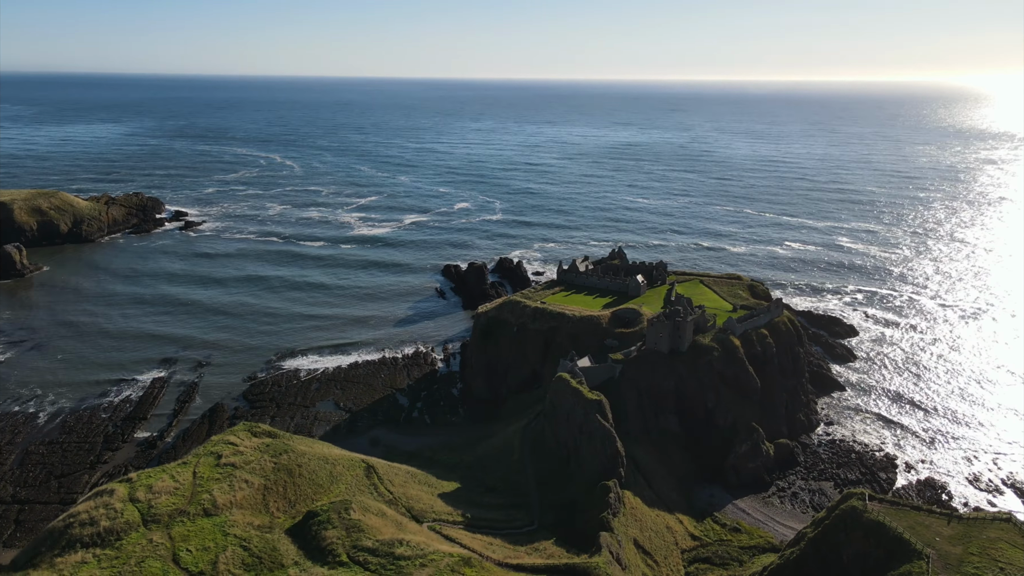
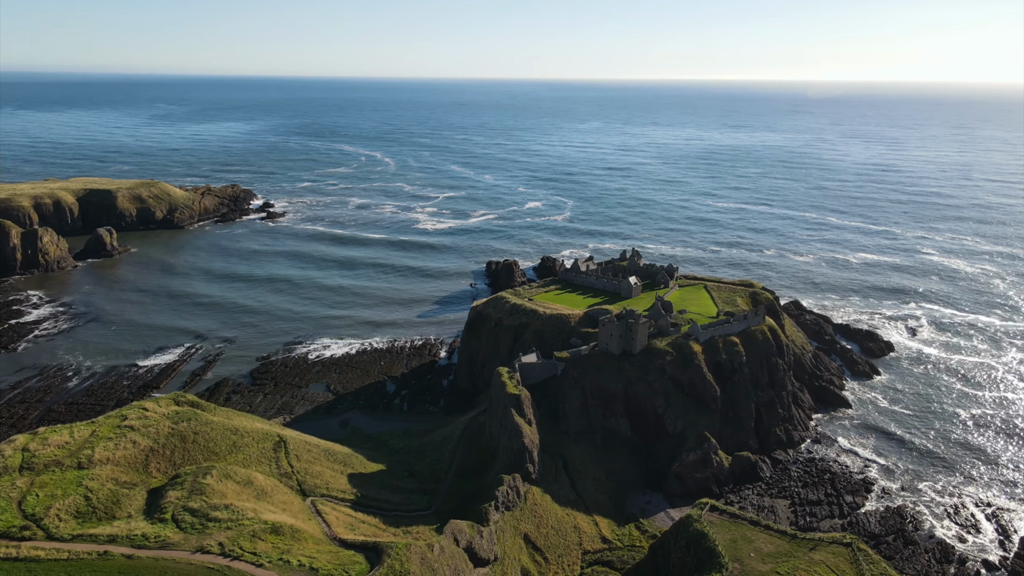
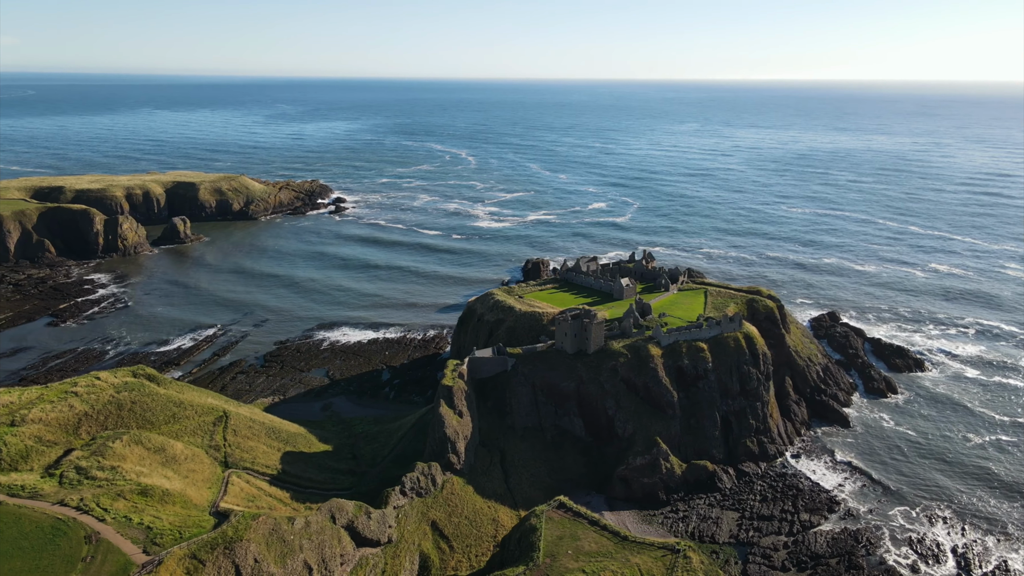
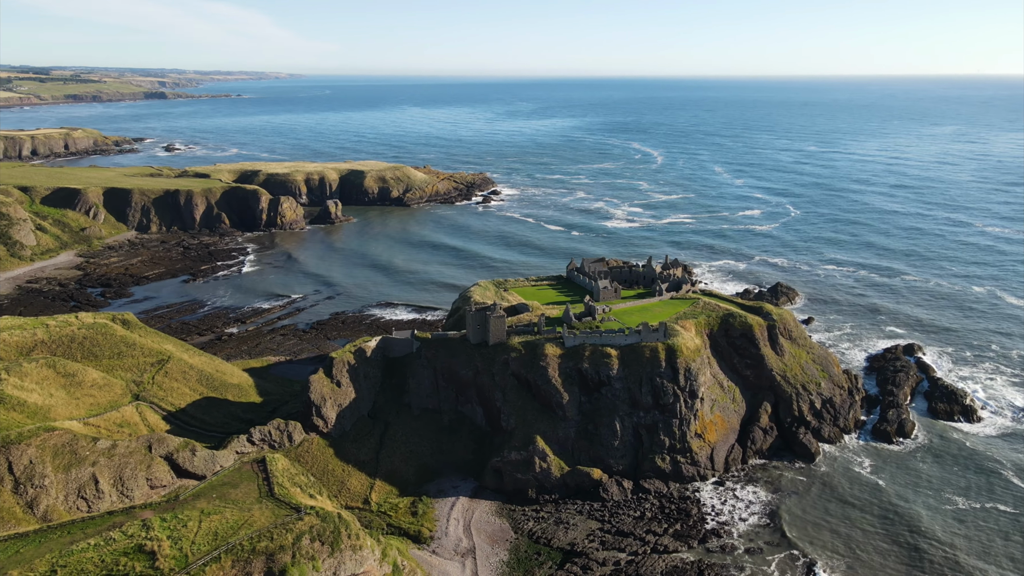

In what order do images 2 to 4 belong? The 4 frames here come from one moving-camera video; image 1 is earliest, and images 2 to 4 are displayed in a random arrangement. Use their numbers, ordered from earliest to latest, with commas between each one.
2, 3, 4
